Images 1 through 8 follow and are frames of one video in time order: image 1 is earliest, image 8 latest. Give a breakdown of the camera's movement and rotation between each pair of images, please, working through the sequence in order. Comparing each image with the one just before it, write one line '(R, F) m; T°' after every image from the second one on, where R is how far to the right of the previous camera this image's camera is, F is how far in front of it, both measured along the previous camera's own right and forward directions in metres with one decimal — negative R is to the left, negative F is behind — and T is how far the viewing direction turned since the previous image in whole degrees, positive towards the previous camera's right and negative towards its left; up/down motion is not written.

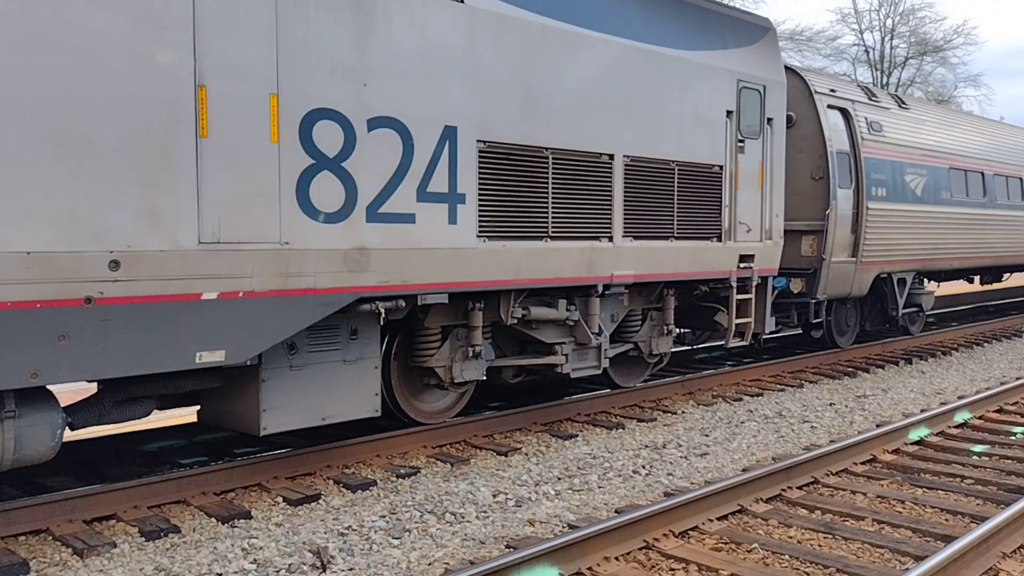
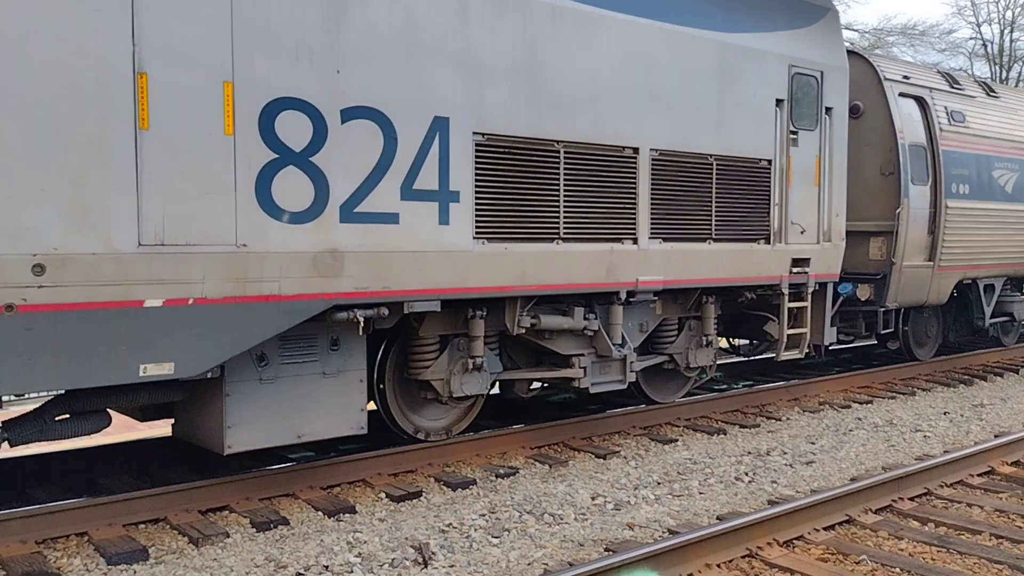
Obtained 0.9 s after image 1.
(+0.6, +0.6) m; -6°
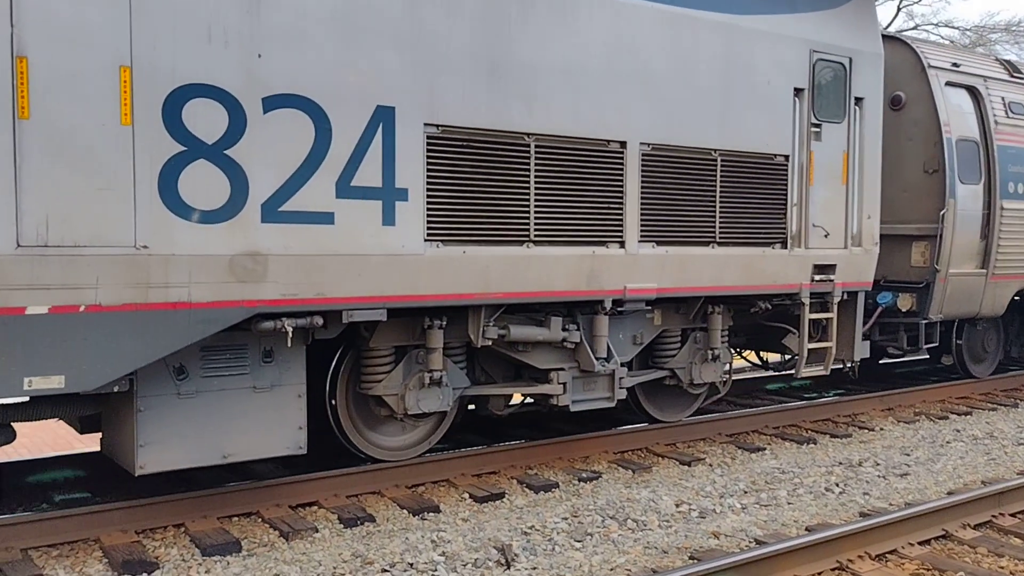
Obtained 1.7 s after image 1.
(+0.7, +0.6) m; -5°
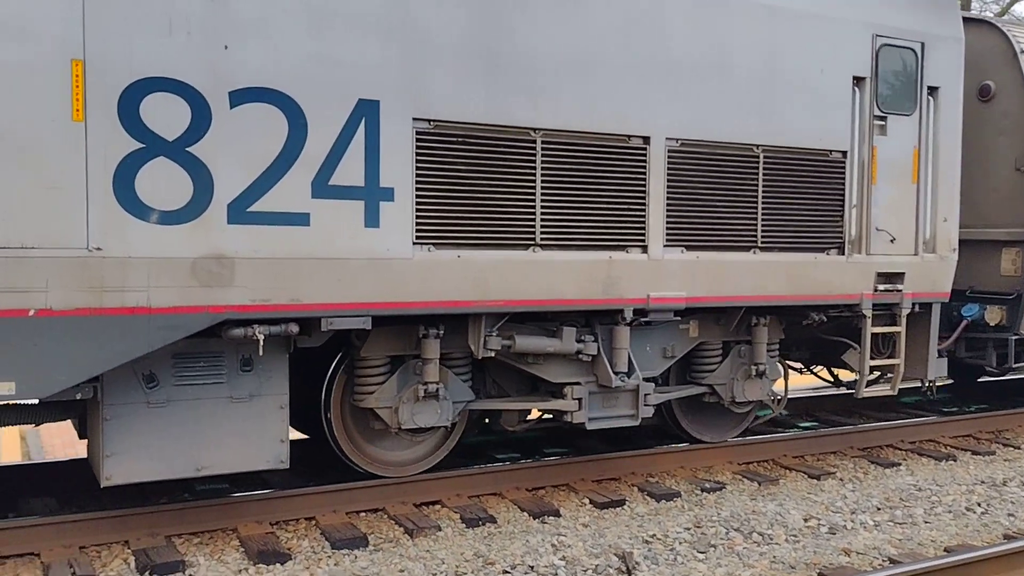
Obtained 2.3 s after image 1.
(+0.6, +0.4) m; -7°
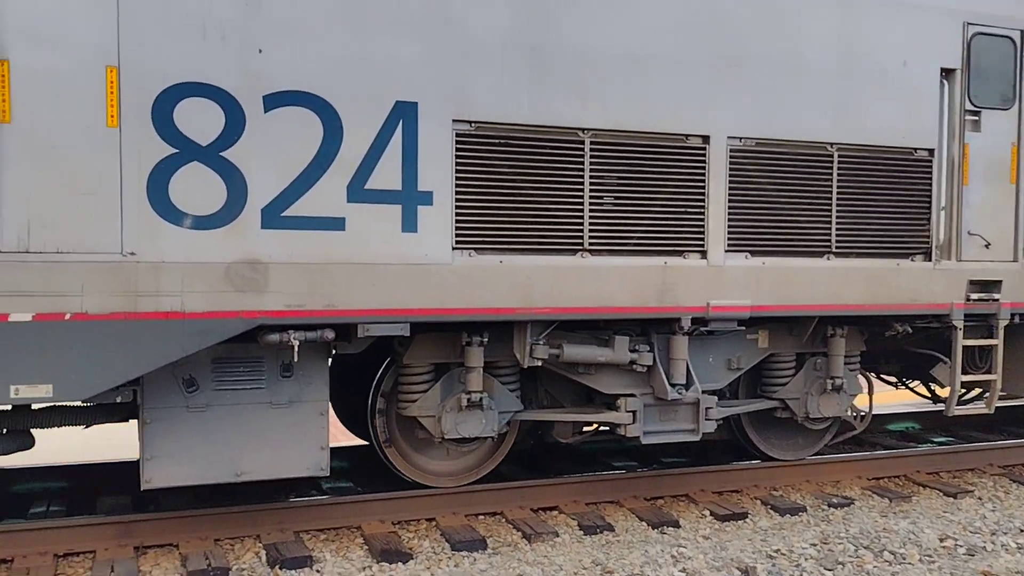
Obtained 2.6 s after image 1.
(+0.3, +0.2) m; -7°
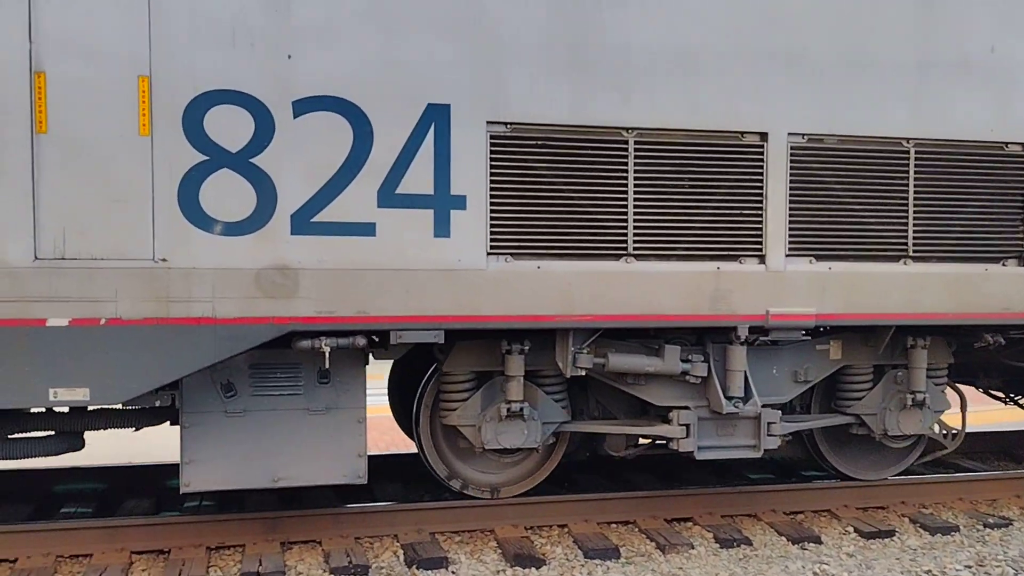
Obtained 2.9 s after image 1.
(+0.4, +0.2) m; -8°
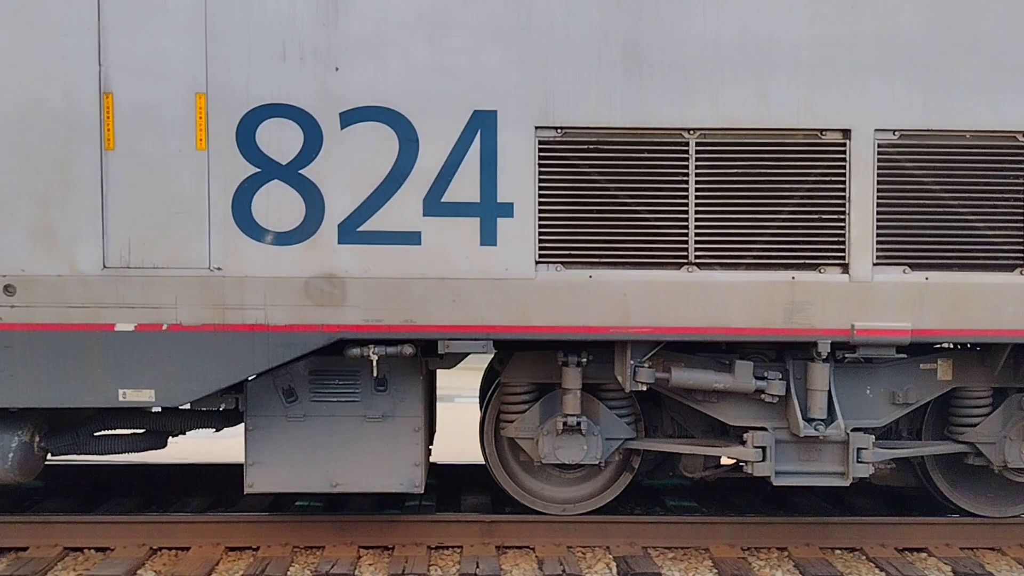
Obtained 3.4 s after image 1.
(+0.7, +0.2) m; -12°
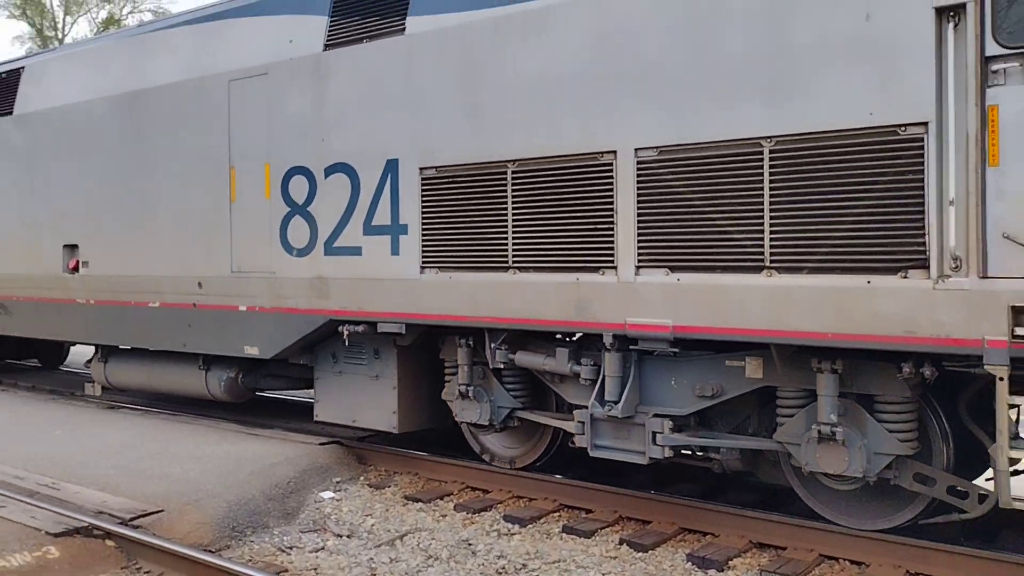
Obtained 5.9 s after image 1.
(+4.2, +0.2) m; -40°
